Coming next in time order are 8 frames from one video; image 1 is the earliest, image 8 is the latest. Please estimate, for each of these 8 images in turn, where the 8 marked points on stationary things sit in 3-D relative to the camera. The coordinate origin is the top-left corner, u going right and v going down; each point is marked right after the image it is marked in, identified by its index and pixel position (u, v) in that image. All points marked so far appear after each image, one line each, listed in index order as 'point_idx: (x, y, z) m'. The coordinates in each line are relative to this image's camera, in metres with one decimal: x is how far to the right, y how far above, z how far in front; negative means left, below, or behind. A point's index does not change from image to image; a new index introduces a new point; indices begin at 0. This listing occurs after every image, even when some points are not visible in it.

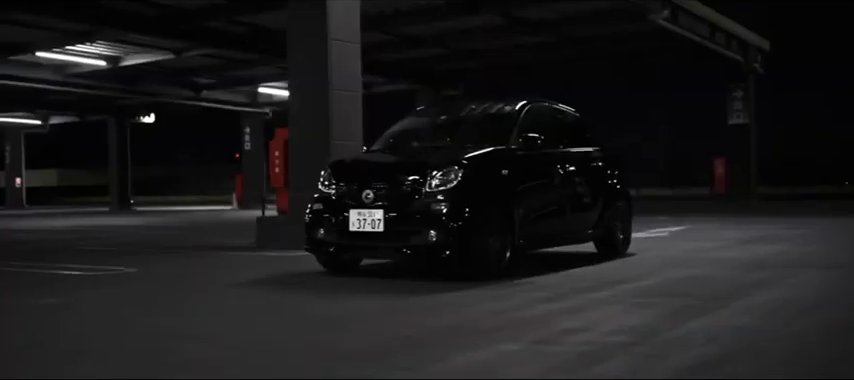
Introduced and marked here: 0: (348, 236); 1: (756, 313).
0: (-0.8, -0.4, +9.0) m
1: (+2.2, -0.8, +6.5) m
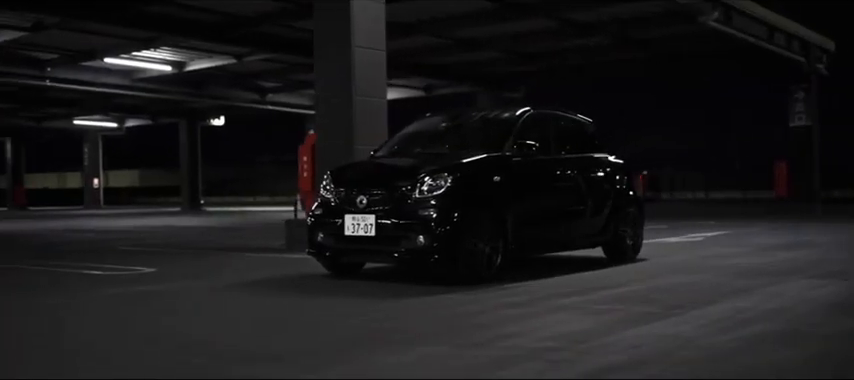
0: (-0.8, -0.5, +9.3) m
1: (+1.9, -0.9, +6.5) m
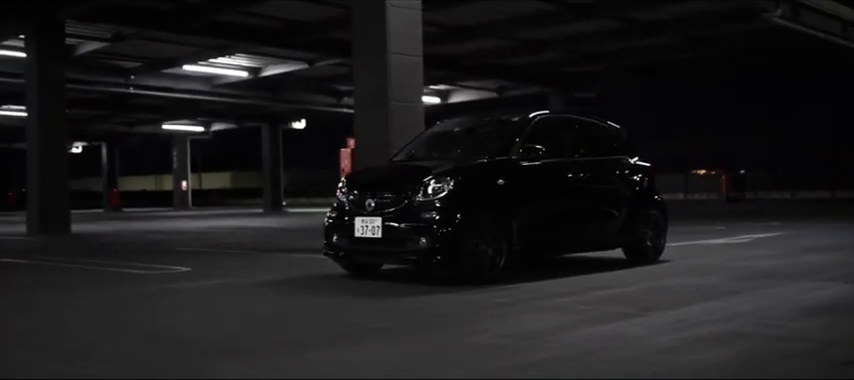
0: (-0.7, -0.5, +9.7) m
1: (+1.7, -0.9, +6.6) m
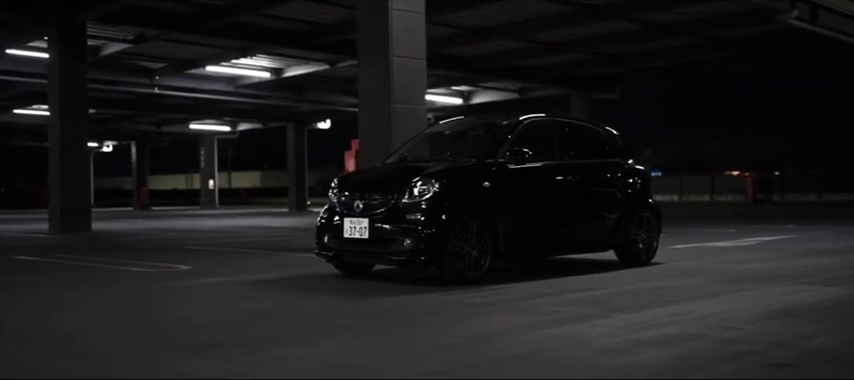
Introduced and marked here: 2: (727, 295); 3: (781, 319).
0: (-0.9, -0.5, +9.9) m
1: (+1.5, -1.0, +6.7) m
2: (+2.5, -0.9, +8.1) m
3: (+2.5, -0.9, +6.6) m
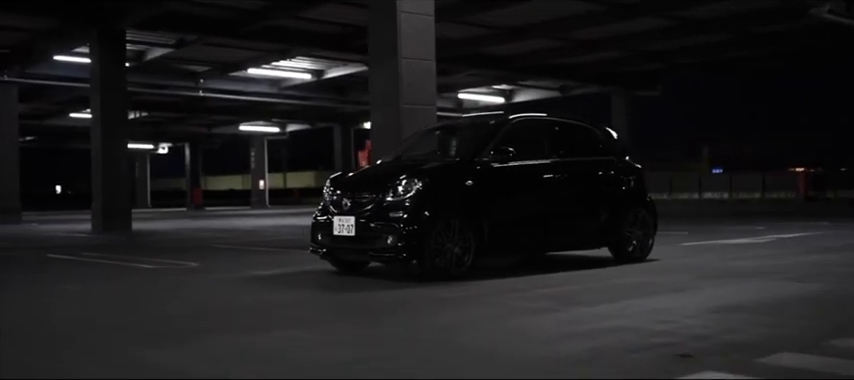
0: (-1.0, -0.5, +10.2) m
1: (+1.1, -0.9, +6.9) m
2: (+2.3, -0.9, +8.2) m
3: (+2.2, -0.9, +6.7) m
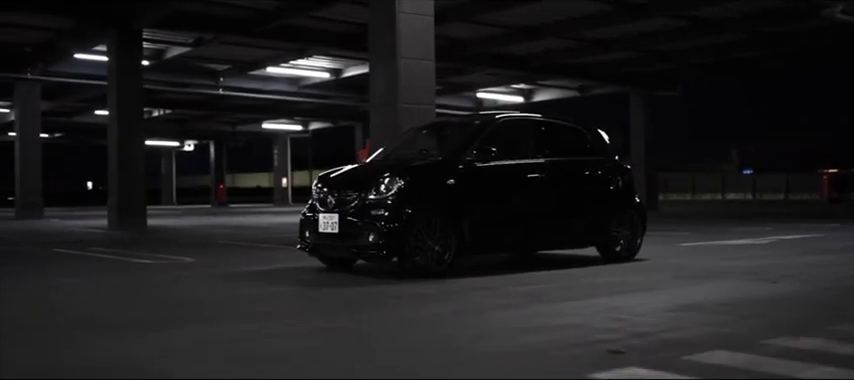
0: (-1.2, -0.5, +10.4) m
1: (+0.9, -0.9, +7.0) m
2: (+2.1, -0.9, +8.3) m
3: (+1.9, -0.9, +6.8) m
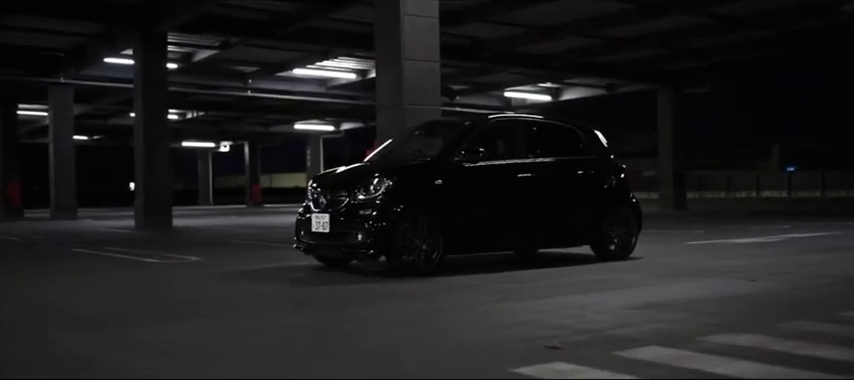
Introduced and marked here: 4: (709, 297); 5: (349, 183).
0: (-1.3, -0.5, +10.6) m
1: (+0.6, -0.9, +7.2) m
2: (+1.9, -0.9, +8.4) m
3: (+1.7, -0.9, +6.9) m
4: (+2.3, -0.9, +7.6) m
5: (-0.8, +0.1, +10.2) m
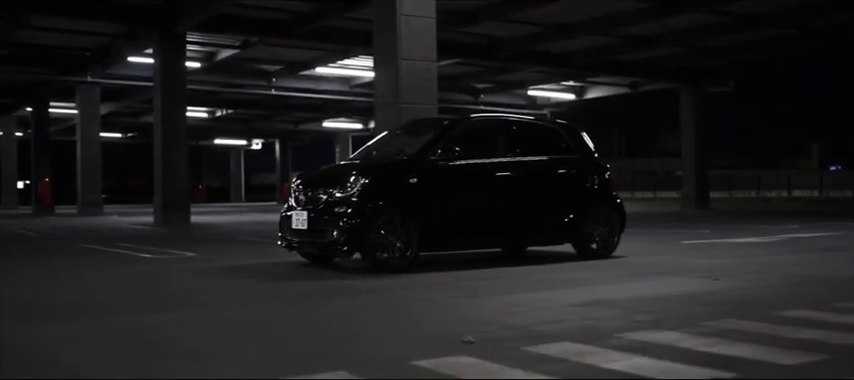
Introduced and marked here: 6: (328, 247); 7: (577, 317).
0: (-1.5, -0.5, +10.8) m
1: (+0.2, -0.9, +7.3) m
2: (+1.5, -0.9, +8.5) m
3: (+1.3, -0.9, +7.0) m
4: (+1.9, -0.9, +7.7) m
5: (-1.1, +0.1, +10.4) m
6: (-1.0, -0.6, +10.2) m
7: (+1.0, -0.9, +6.5) m
